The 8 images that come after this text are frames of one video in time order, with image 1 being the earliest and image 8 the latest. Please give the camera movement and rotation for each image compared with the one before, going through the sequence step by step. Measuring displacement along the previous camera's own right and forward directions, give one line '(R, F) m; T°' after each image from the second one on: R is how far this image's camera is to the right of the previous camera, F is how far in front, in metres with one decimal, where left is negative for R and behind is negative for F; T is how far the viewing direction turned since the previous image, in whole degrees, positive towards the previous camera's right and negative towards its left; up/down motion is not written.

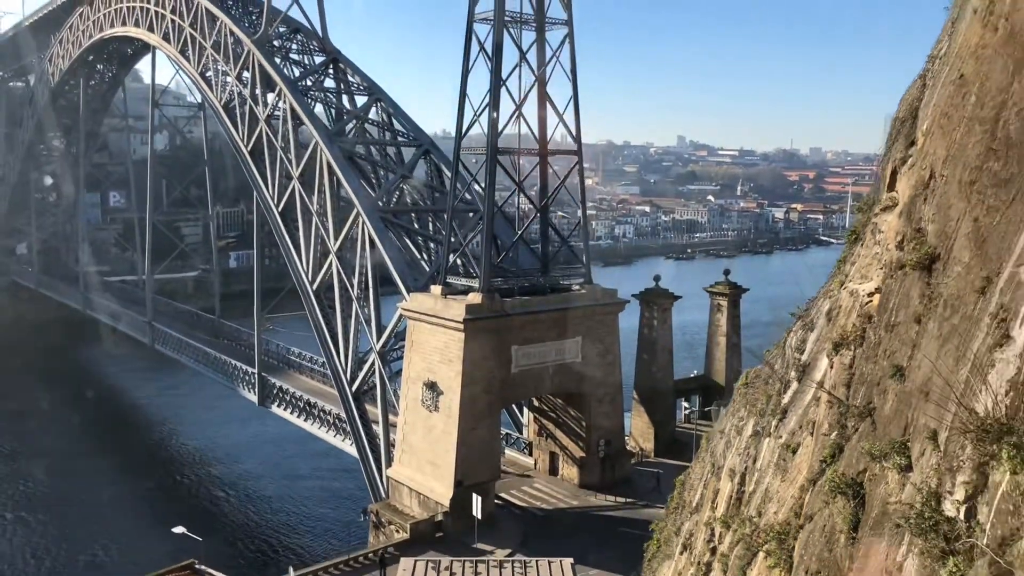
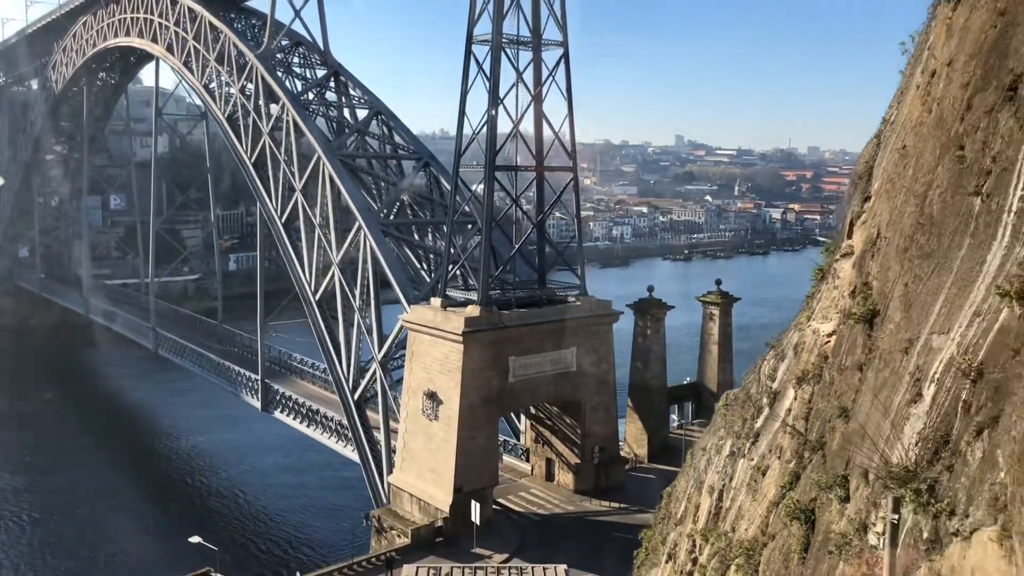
(0.0, -0.3) m; 0°
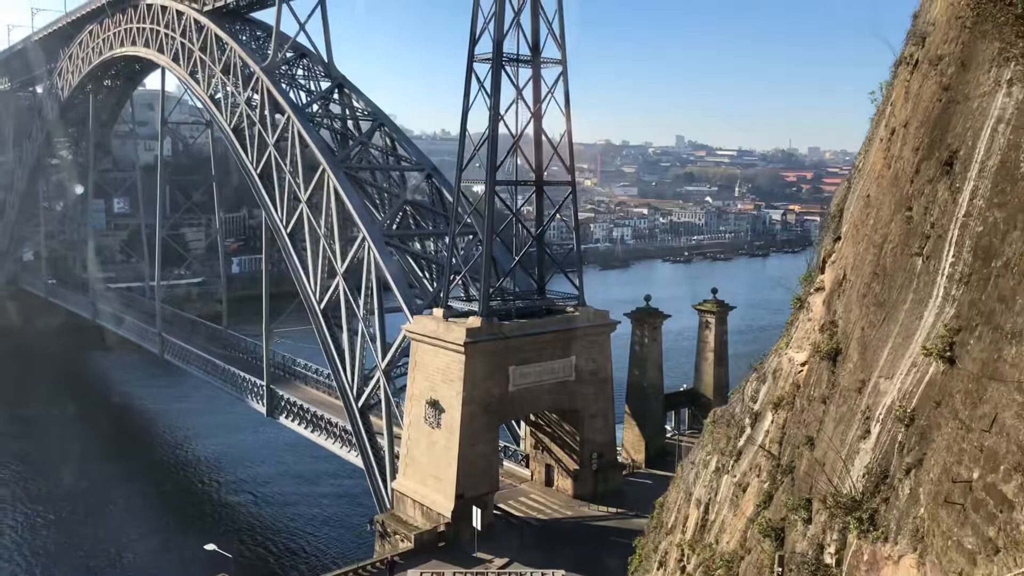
(0.0, -0.3) m; 0°
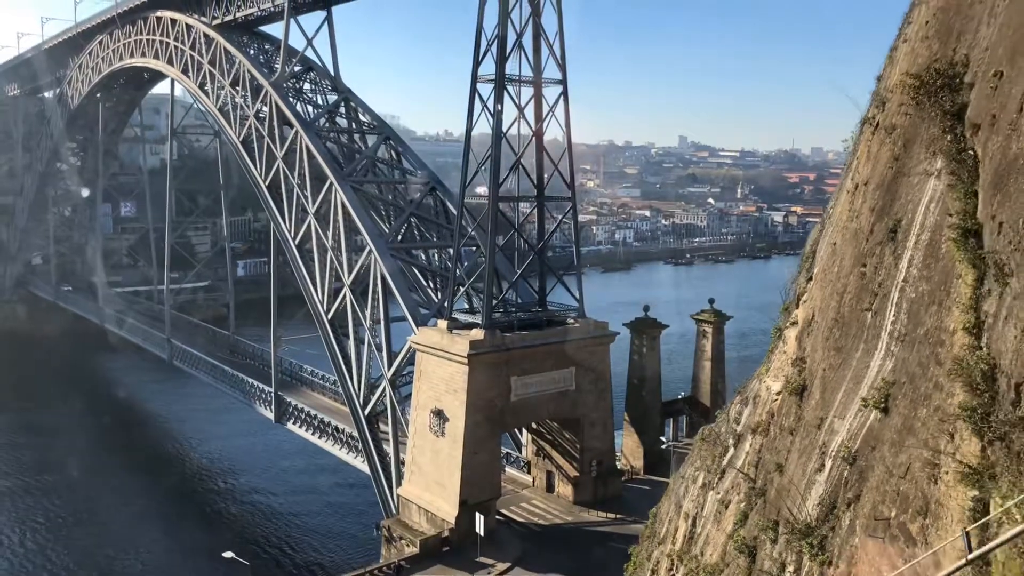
(0.0, -0.3) m; 0°
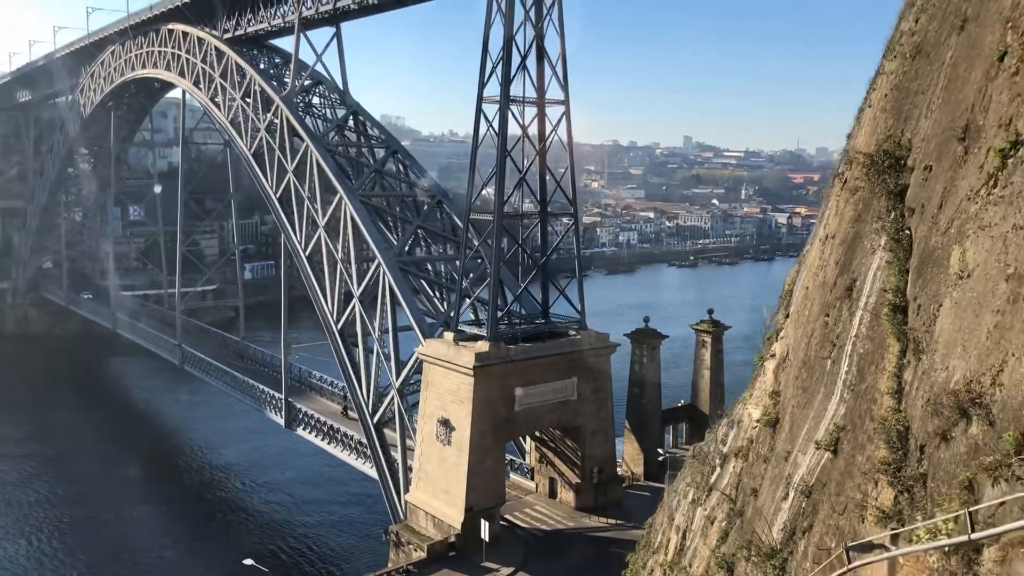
(0.0, -0.3) m; 0°
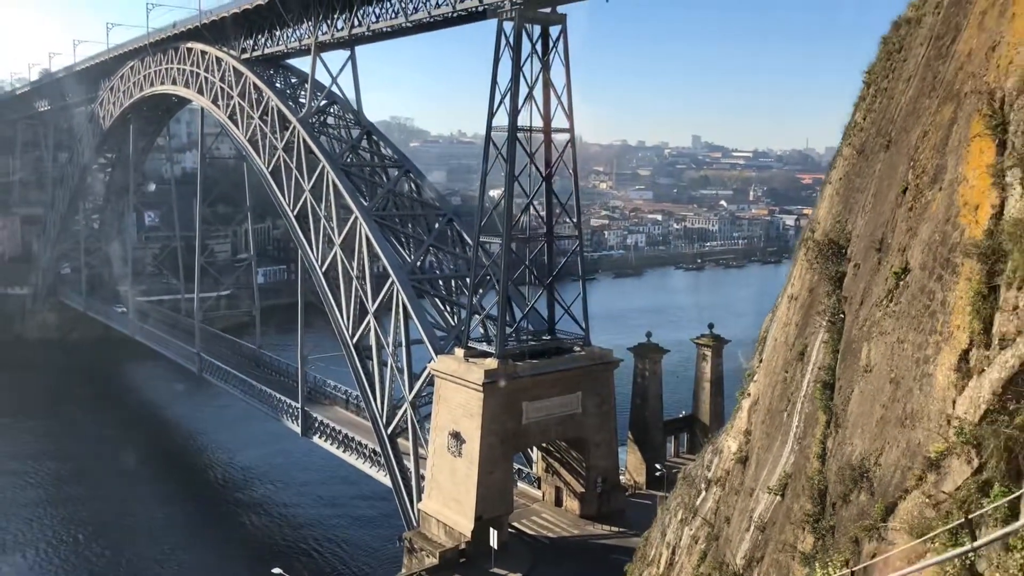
(0.0, -0.5) m; -1°
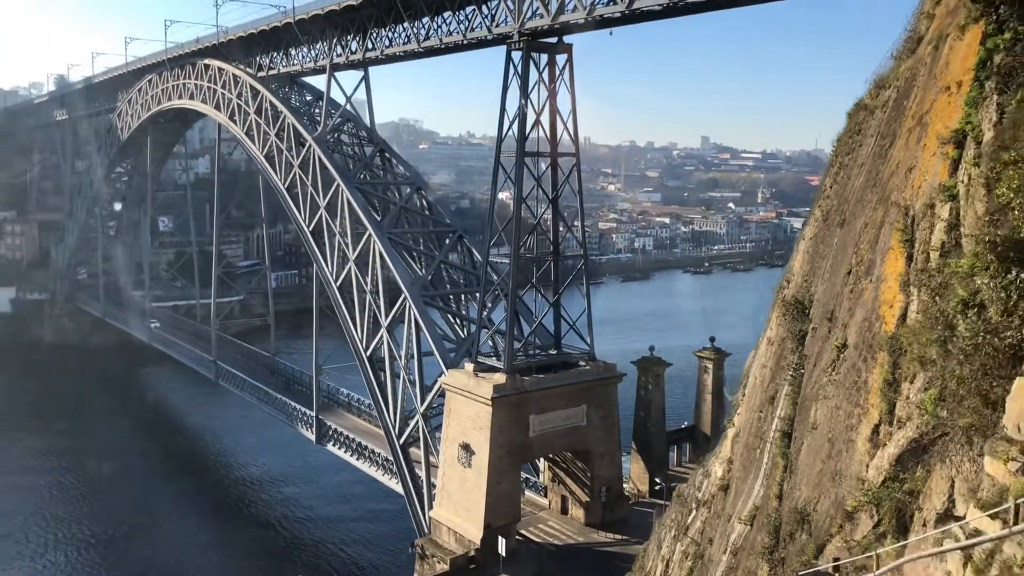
(0.0, -0.5) m; -1°
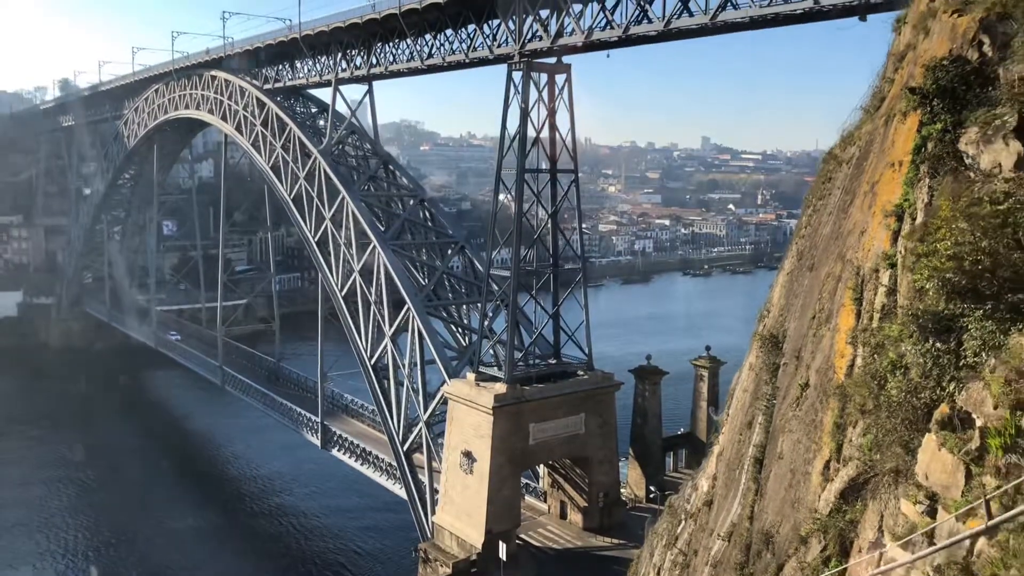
(0.0, -0.3) m; 0°
